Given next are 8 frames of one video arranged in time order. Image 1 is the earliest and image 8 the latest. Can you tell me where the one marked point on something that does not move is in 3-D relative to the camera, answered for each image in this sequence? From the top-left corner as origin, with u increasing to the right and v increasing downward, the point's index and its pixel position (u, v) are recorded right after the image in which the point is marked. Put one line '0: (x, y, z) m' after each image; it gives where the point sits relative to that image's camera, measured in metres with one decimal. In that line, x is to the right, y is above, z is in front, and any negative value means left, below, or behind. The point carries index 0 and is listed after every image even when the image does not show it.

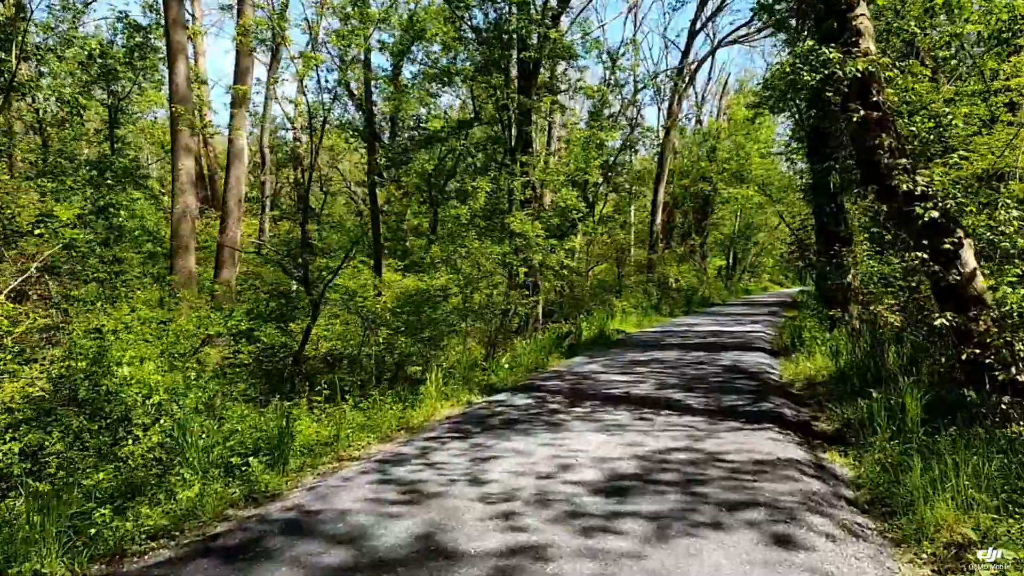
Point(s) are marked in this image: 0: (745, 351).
0: (+3.4, -1.0, +10.5) m
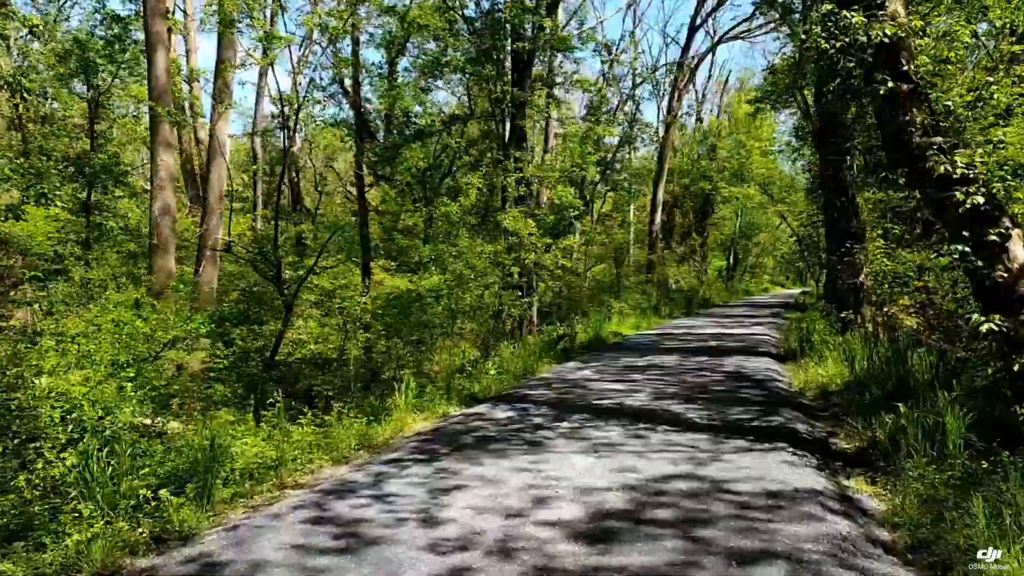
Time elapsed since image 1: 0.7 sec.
0: (+3.2, -1.0, +9.8) m
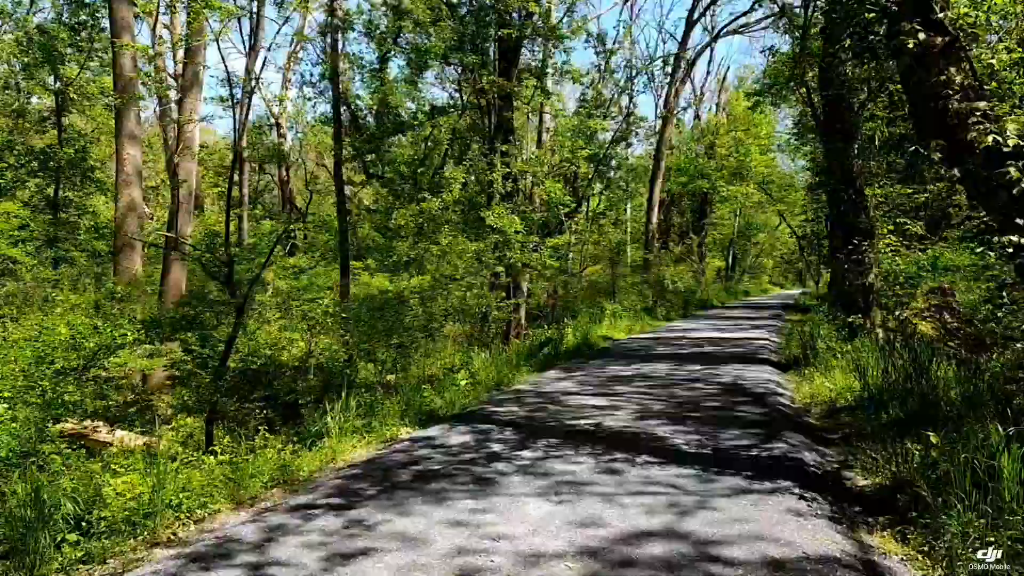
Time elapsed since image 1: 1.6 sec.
0: (+2.9, -1.0, +9.0) m
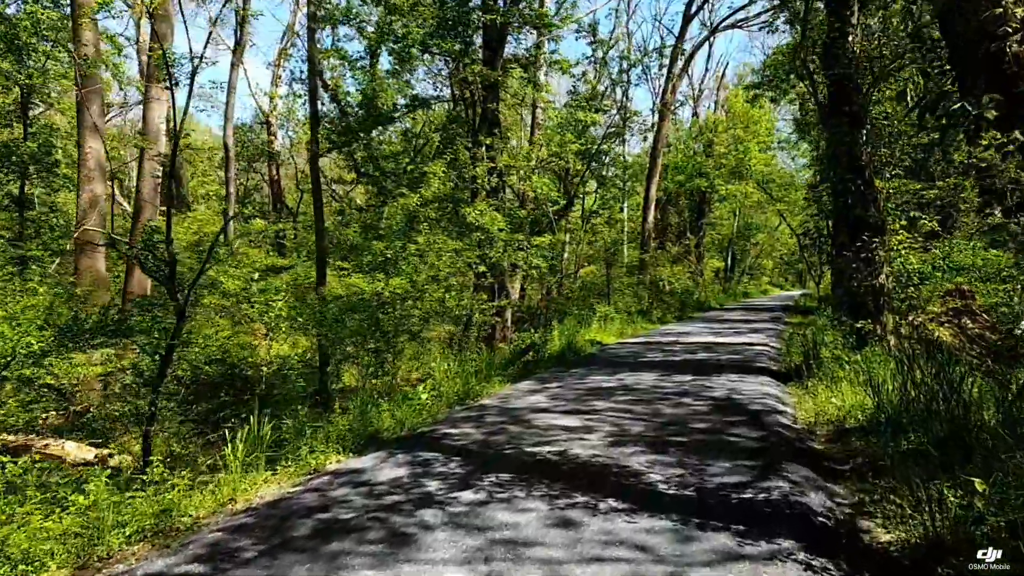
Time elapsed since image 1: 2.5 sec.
0: (+2.6, -1.0, +8.2) m
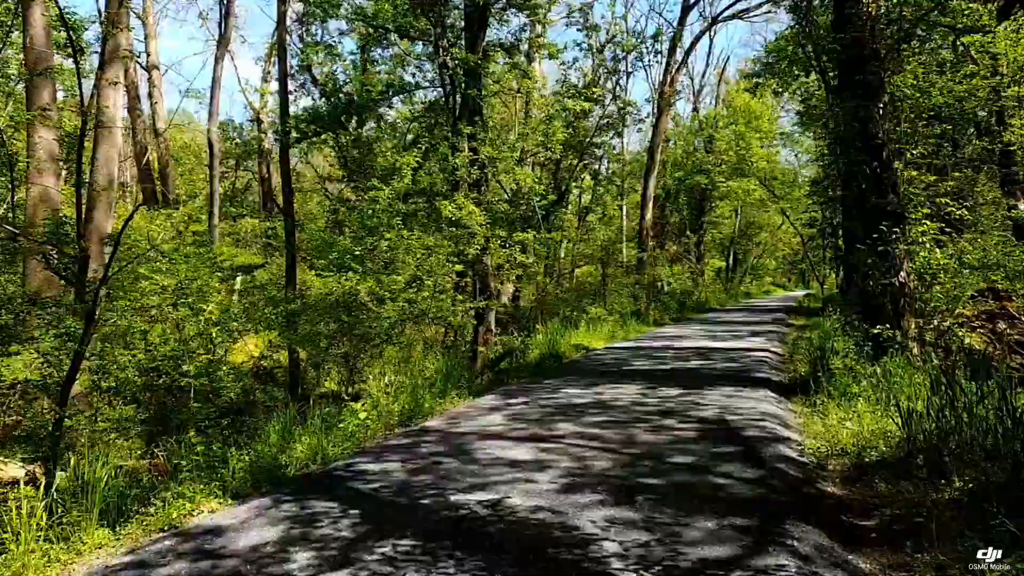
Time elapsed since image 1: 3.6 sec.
0: (+2.3, -1.0, +7.2) m
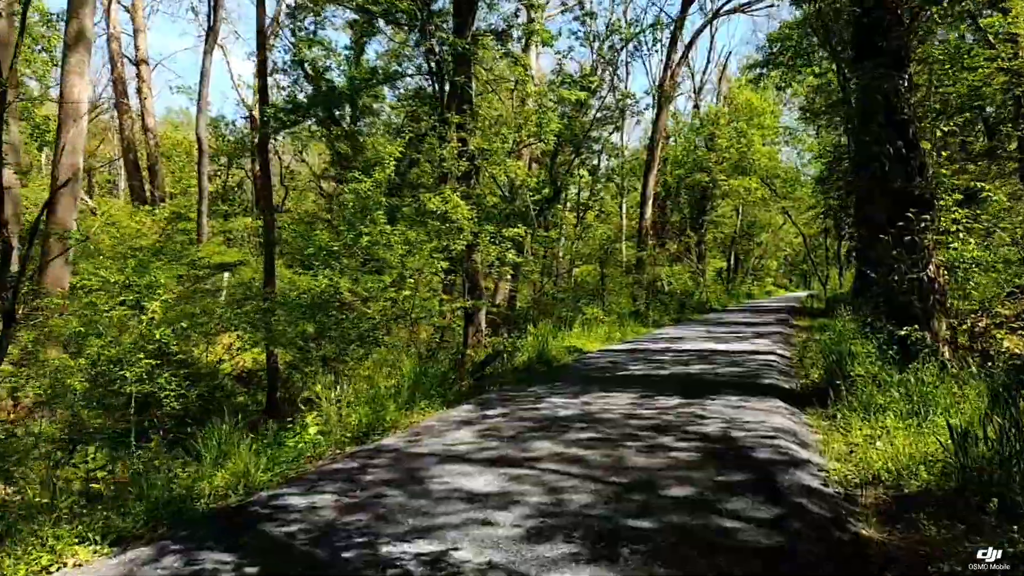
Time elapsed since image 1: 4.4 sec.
0: (+2.1, -1.0, +6.4) m
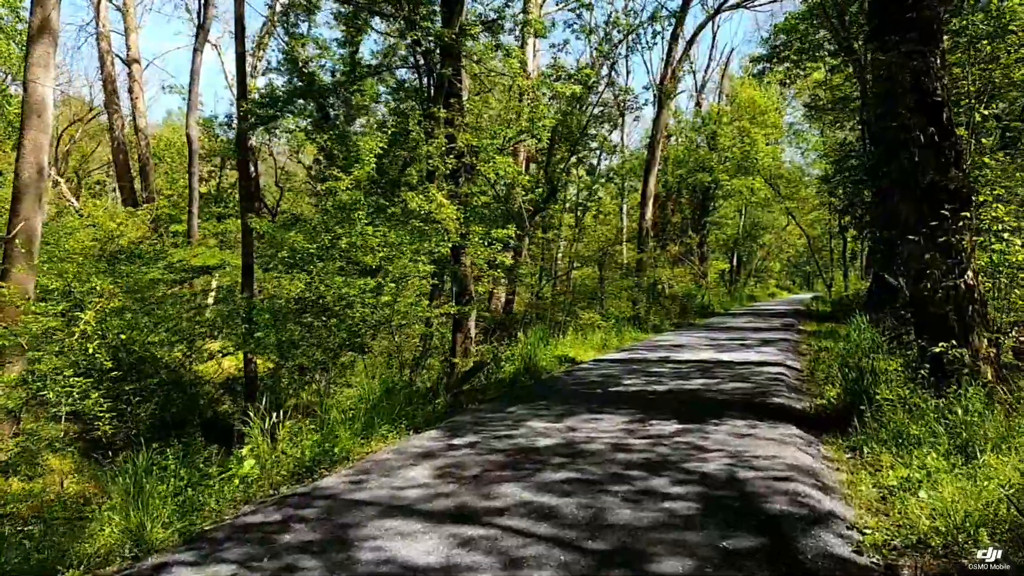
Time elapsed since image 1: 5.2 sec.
0: (+1.9, -1.0, +5.7) m
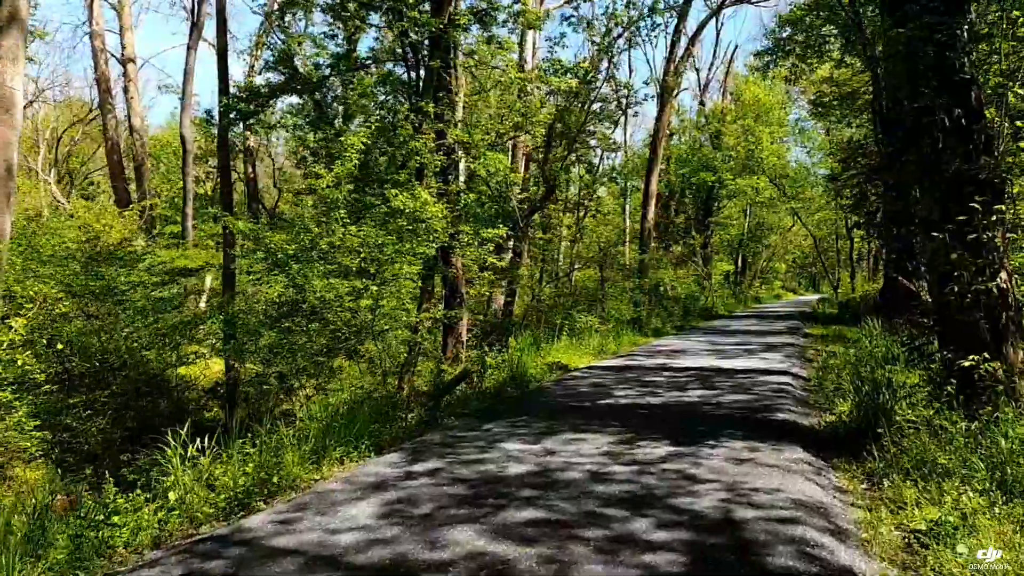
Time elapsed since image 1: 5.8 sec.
0: (+1.7, -1.0, +5.2) m
